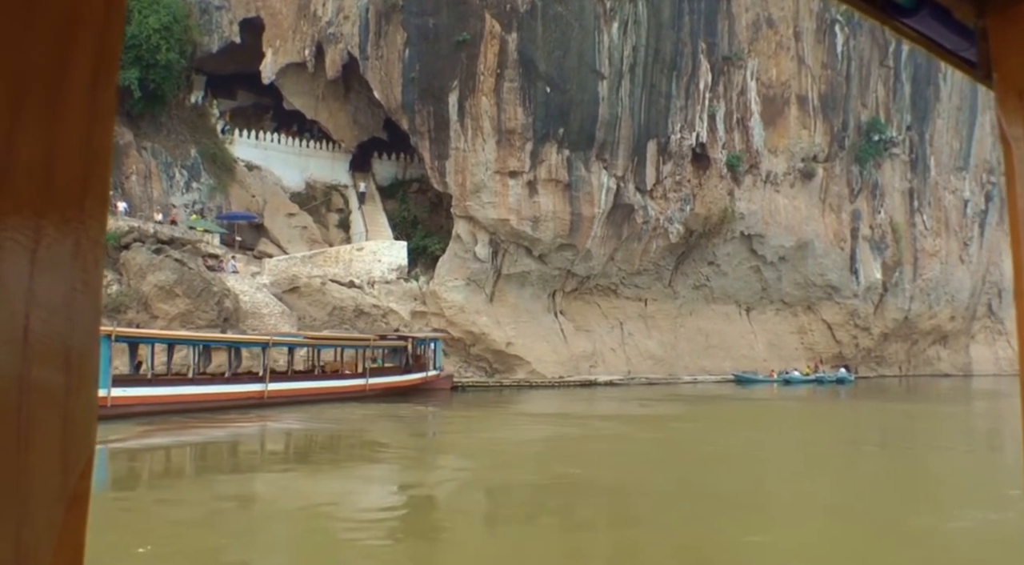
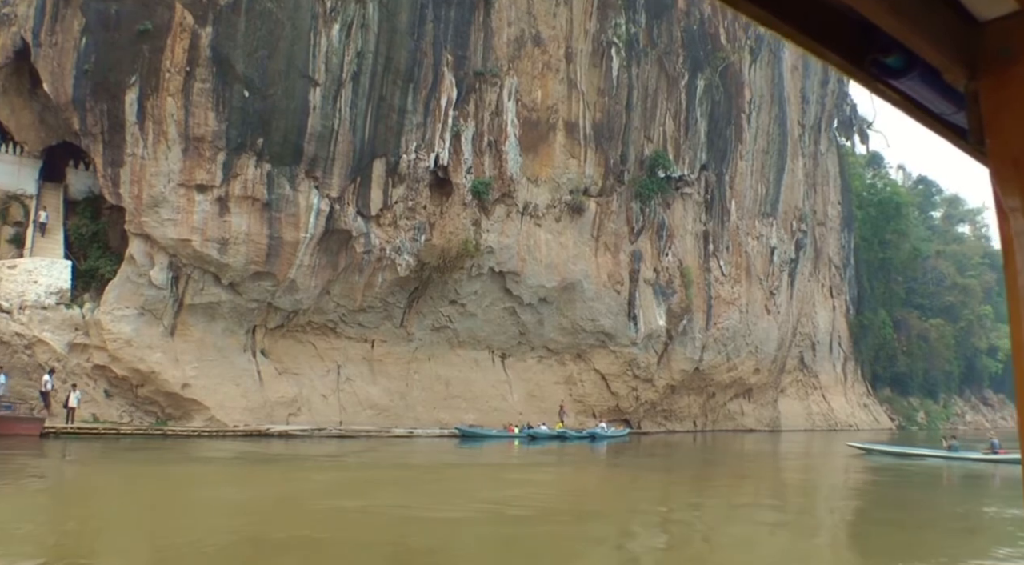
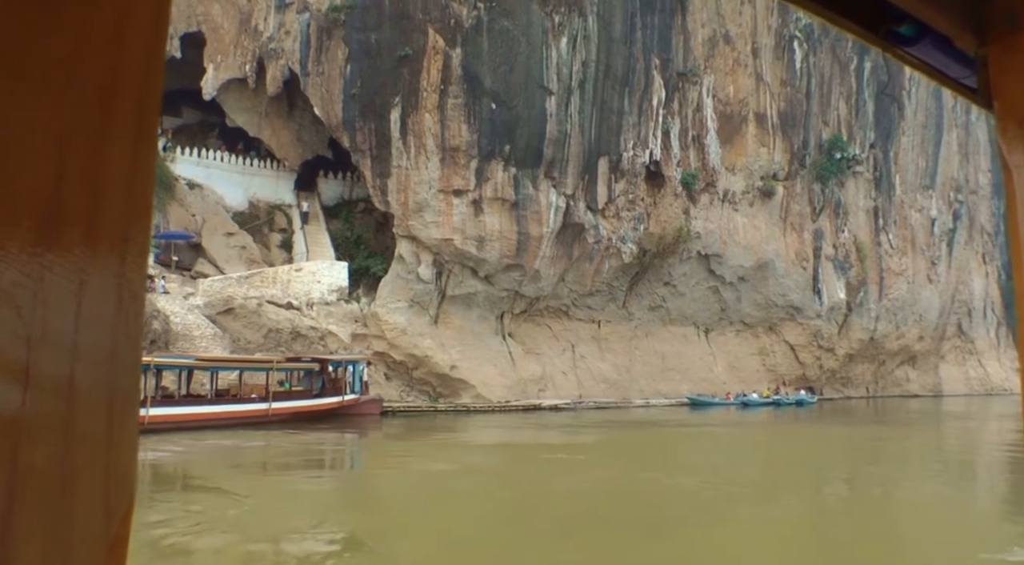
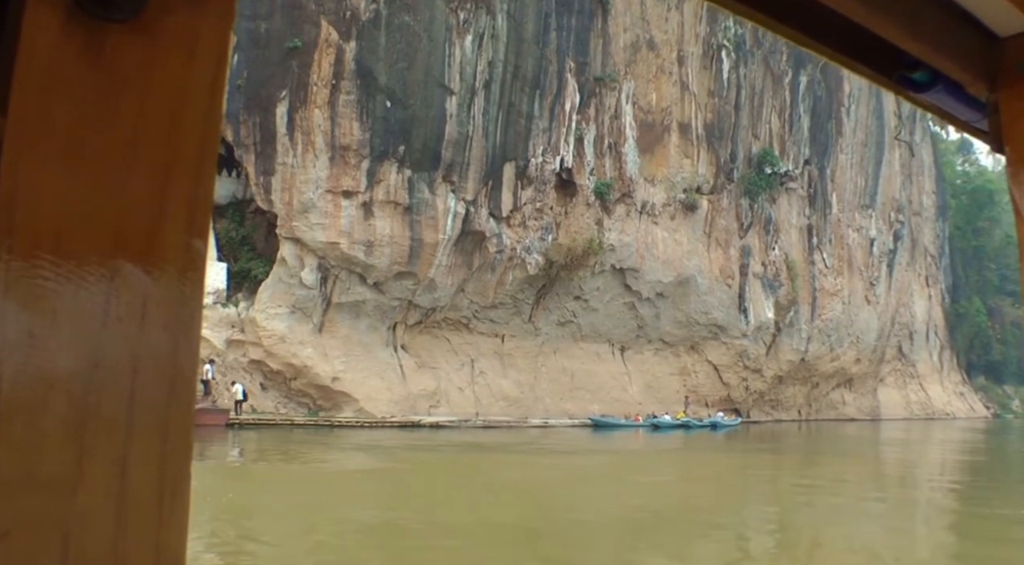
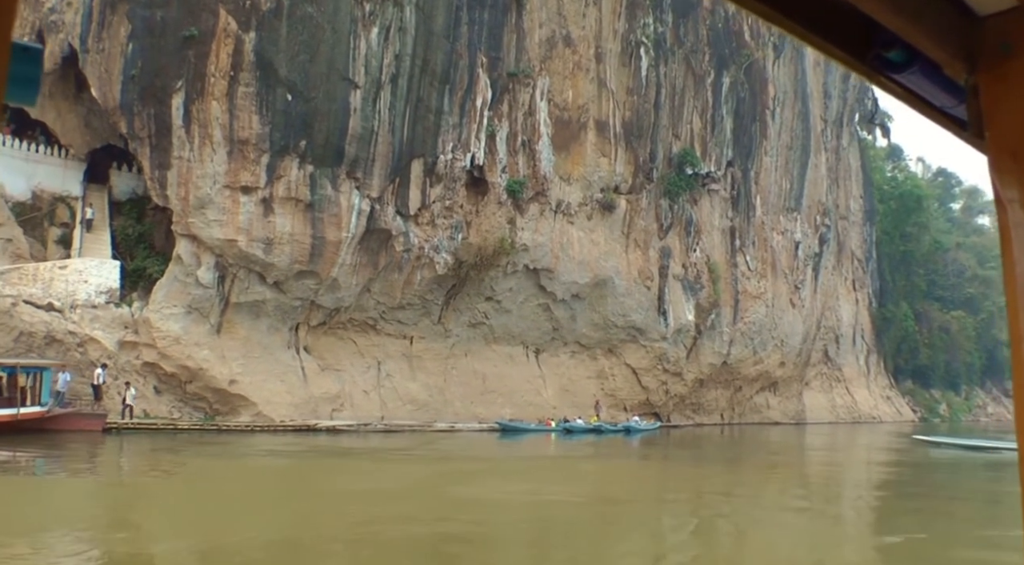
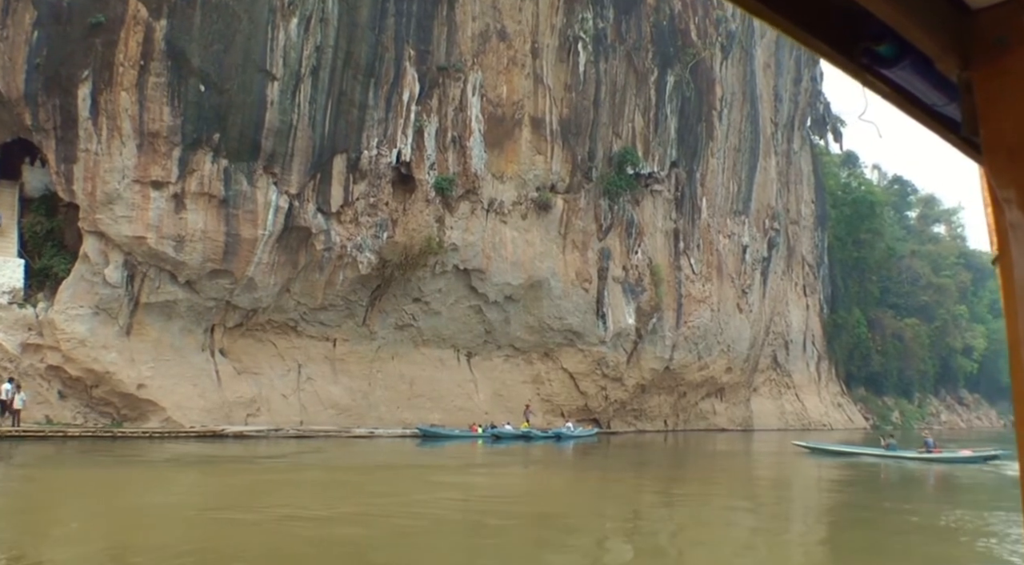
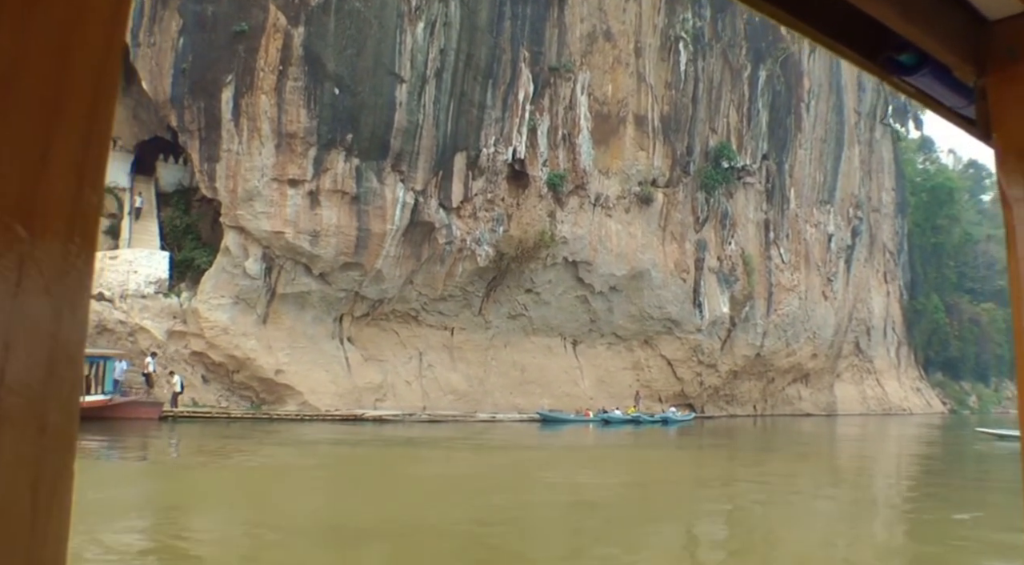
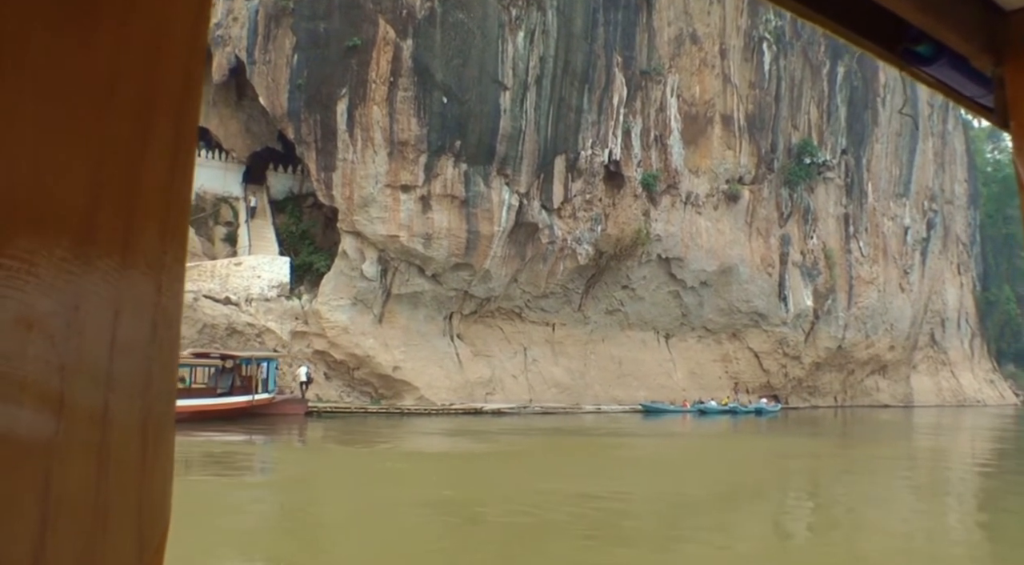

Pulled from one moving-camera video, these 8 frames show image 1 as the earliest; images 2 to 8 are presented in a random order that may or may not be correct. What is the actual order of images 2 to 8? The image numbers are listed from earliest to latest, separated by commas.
3, 8, 4, 7, 5, 2, 6
